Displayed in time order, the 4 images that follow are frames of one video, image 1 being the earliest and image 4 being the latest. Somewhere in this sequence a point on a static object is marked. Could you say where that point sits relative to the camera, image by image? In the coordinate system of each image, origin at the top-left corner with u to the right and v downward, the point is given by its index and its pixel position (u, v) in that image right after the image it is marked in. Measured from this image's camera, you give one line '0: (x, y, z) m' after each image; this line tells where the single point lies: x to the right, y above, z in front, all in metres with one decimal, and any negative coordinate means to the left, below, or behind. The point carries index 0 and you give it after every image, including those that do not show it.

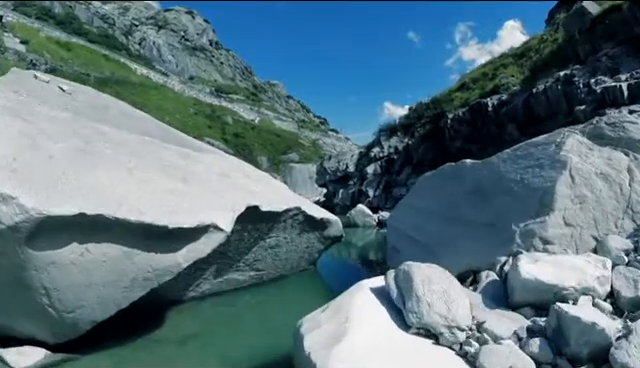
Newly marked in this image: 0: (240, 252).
0: (-4.2, -3.6, +19.1) m
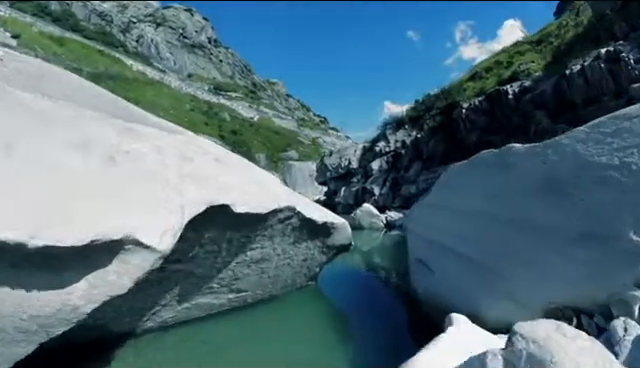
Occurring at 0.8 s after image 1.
0: (-4.1, -3.2, +13.5) m
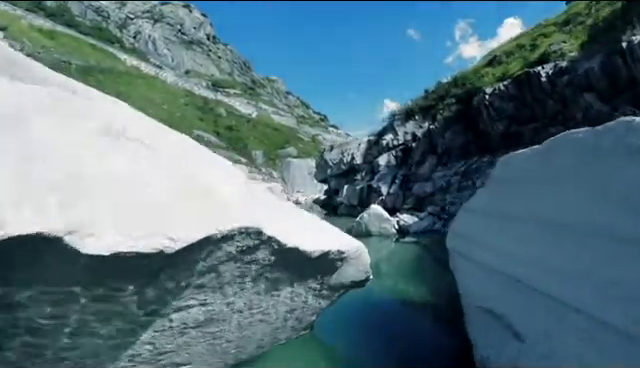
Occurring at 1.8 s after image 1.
0: (-4.2, -3.1, +6.8) m
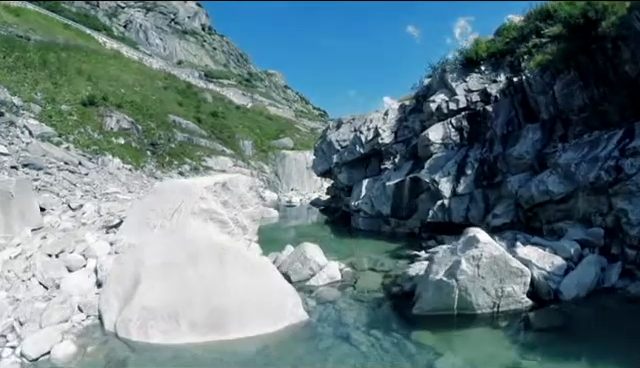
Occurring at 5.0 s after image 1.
0: (-3.9, -2.9, -13.0) m
